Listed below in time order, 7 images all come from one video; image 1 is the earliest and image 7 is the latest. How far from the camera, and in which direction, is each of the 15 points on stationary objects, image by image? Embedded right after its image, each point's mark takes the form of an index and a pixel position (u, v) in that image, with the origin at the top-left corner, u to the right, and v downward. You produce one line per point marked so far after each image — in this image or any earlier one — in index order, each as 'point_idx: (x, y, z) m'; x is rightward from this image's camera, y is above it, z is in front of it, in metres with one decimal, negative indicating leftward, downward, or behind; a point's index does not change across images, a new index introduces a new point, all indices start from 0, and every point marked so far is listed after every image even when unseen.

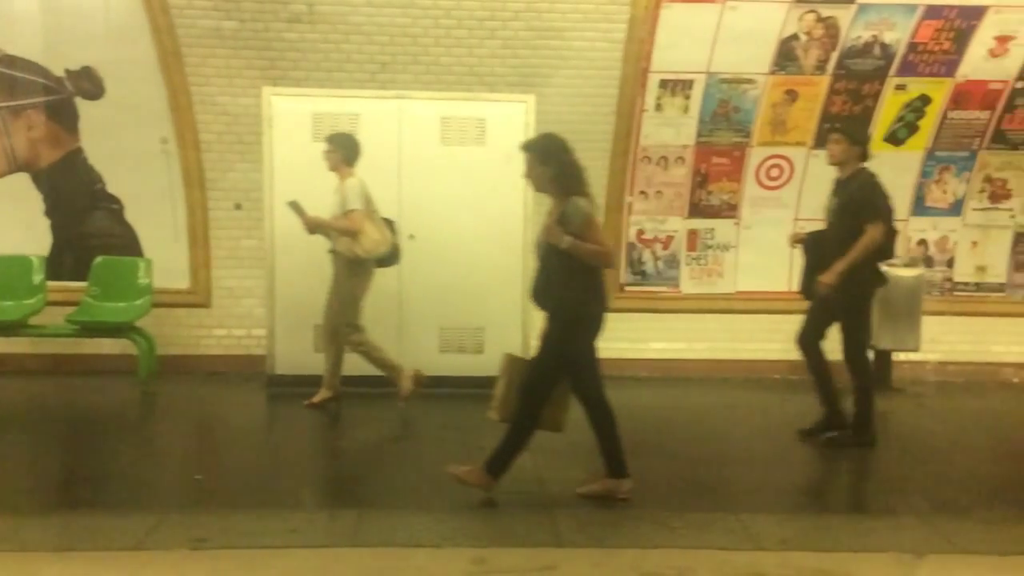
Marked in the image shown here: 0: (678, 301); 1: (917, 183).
0: (+1.6, -0.1, +8.9) m
1: (+3.7, +1.0, +8.7) m
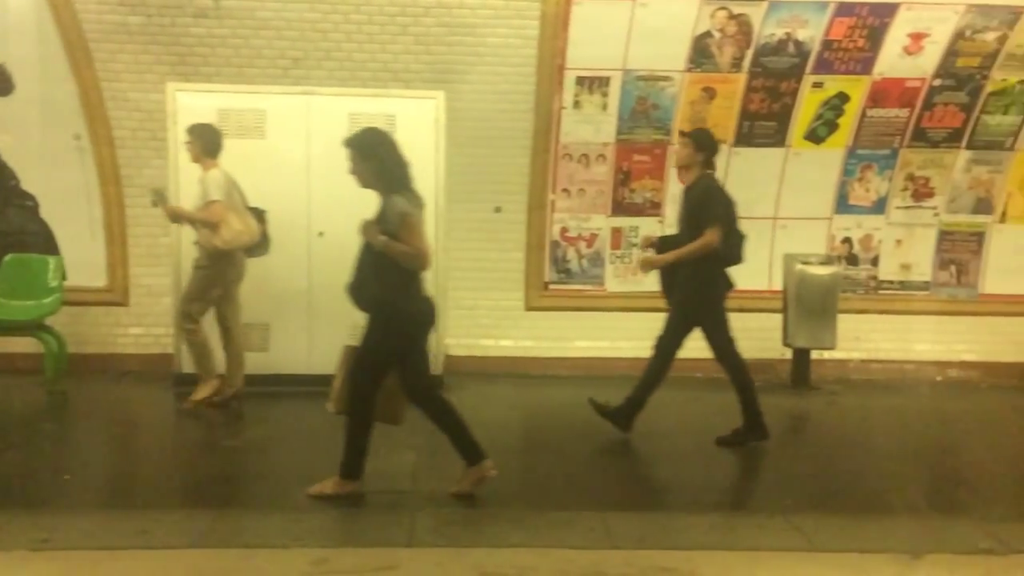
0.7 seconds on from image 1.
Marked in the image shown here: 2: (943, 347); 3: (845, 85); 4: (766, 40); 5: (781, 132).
0: (+0.9, -0.1, +8.9) m
1: (+3.0, +1.0, +8.7) m
2: (+4.1, -0.6, +9.0) m
3: (+2.9, +1.7, +8.2) m
4: (+2.1, +2.1, +7.9) m
5: (+2.4, +1.4, +8.4) m
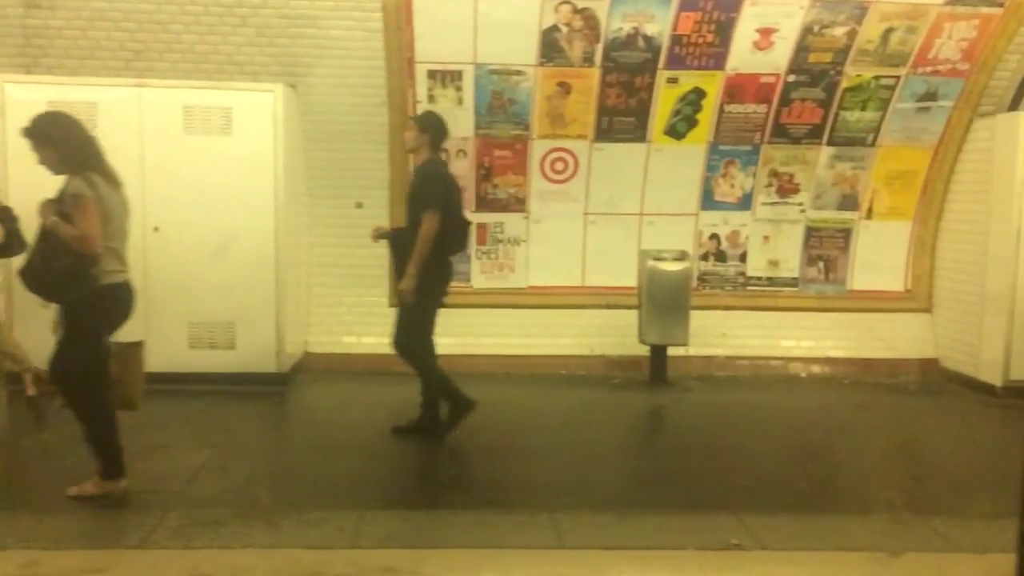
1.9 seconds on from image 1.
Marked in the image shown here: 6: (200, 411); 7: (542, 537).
0: (-0.4, -0.1, +8.8) m
1: (+1.8, +1.0, +8.7) m
2: (+2.8, -0.5, +9.0) m
3: (+1.6, +1.8, +8.1) m
4: (+0.8, +2.1, +7.8) m
5: (+1.1, +1.4, +8.4) m
6: (-2.2, -0.9, +6.8) m
7: (+0.1, -1.1, +4.4) m
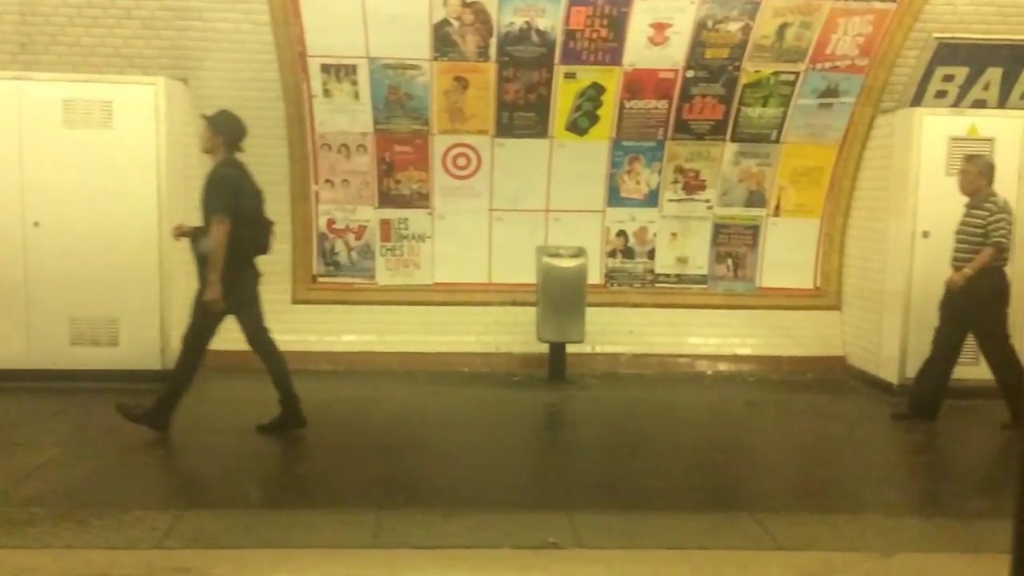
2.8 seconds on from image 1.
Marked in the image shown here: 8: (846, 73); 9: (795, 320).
0: (-1.3, 0.0, +8.7) m
1: (+0.9, +1.0, +8.6) m
2: (+1.9, -0.5, +9.0) m
3: (+0.7, +1.8, +8.1) m
4: (-0.1, +2.1, +7.8) m
5: (+0.3, +1.4, +8.3) m
6: (-3.1, -0.8, +6.7) m
7: (-0.7, -1.1, +4.3) m
8: (+2.9, +1.8, +8.1) m
9: (+2.7, -0.3, +9.0) m
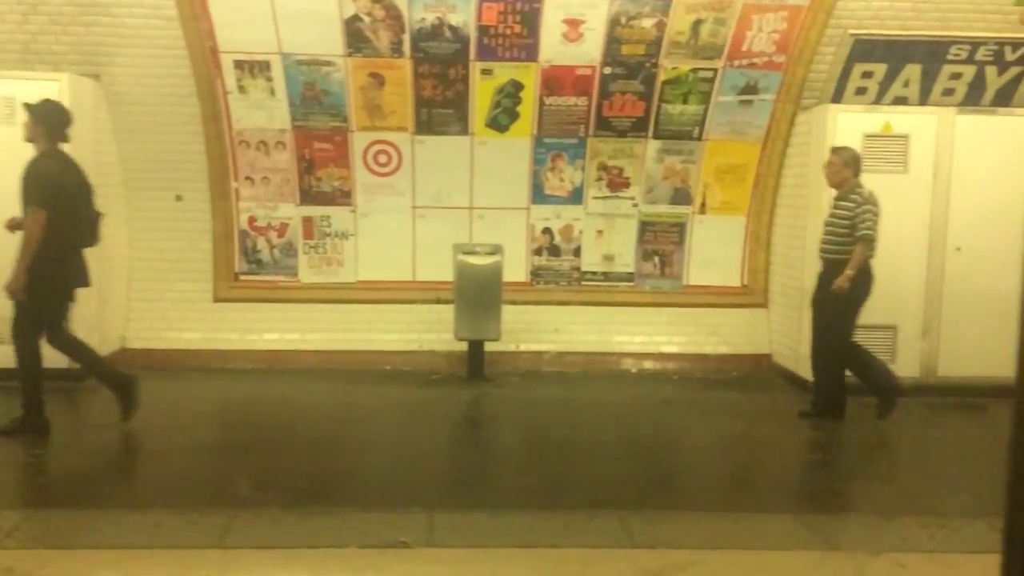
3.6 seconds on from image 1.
0: (-2.0, 0.0, +8.7) m
1: (+0.2, +1.1, +8.6) m
2: (+1.2, -0.5, +8.9) m
3: (0.0, +1.8, +8.0) m
4: (-0.8, +2.1, +7.7) m
5: (-0.4, +1.5, +8.3) m
6: (-3.8, -0.8, +6.6) m
7: (-1.4, -1.1, +4.2) m
8: (+2.1, +1.9, +8.1) m
9: (+2.0, -0.3, +9.0) m
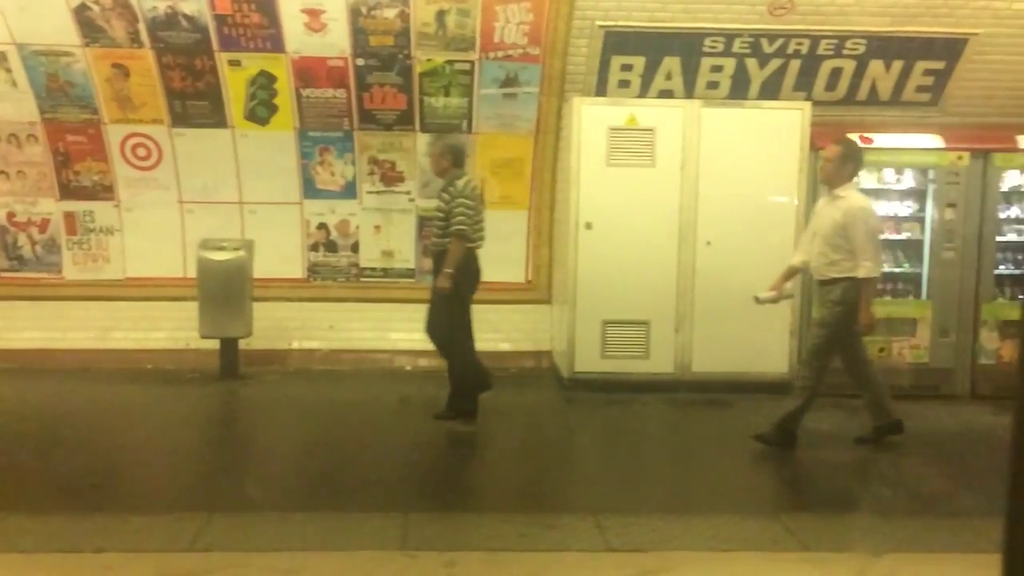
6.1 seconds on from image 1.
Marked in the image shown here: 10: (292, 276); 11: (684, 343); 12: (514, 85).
0: (-4.1, 0.0, +8.4) m
1: (-1.9, +1.1, +8.4) m
2: (-0.8, -0.4, +8.8) m
3: (-2.0, +1.9, +7.8) m
4: (-2.8, +2.2, +7.5) m
5: (-2.5, +1.5, +8.1) m
6: (-5.8, -0.8, +6.3) m
7: (-3.3, -1.1, +4.0) m
8: (+0.1, +1.9, +8.0) m
9: (-0.1, -0.3, +8.8) m
10: (-2.0, +0.1, +8.6) m
11: (+1.4, -0.4, +7.7) m
12: (0.0, +1.7, +8.1) m
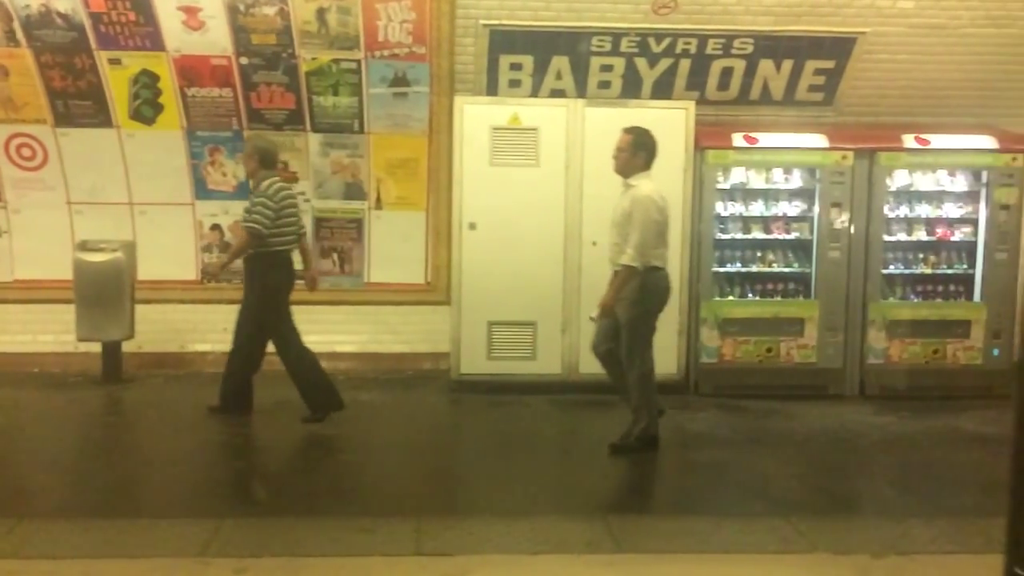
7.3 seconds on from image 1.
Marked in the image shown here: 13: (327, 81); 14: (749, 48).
0: (-5.0, 0.0, +8.3) m
1: (-2.8, +1.1, +8.3) m
2: (-1.8, -0.5, +8.7) m
3: (-3.0, +1.8, +7.7) m
4: (-3.7, +2.2, +7.4) m
5: (-3.4, +1.5, +8.0) m
6: (-6.7, -0.8, +6.2) m
7: (-4.2, -1.1, +3.9) m
8: (-0.8, +1.9, +7.9) m
9: (-1.0, -0.3, +8.8) m
10: (-3.0, +0.1, +8.5) m
11: (+0.5, -0.5, +7.7) m
12: (-0.9, +1.7, +8.0) m
13: (-1.5, +1.7, +8.0) m
14: (+2.0, +2.0, +7.9) m
